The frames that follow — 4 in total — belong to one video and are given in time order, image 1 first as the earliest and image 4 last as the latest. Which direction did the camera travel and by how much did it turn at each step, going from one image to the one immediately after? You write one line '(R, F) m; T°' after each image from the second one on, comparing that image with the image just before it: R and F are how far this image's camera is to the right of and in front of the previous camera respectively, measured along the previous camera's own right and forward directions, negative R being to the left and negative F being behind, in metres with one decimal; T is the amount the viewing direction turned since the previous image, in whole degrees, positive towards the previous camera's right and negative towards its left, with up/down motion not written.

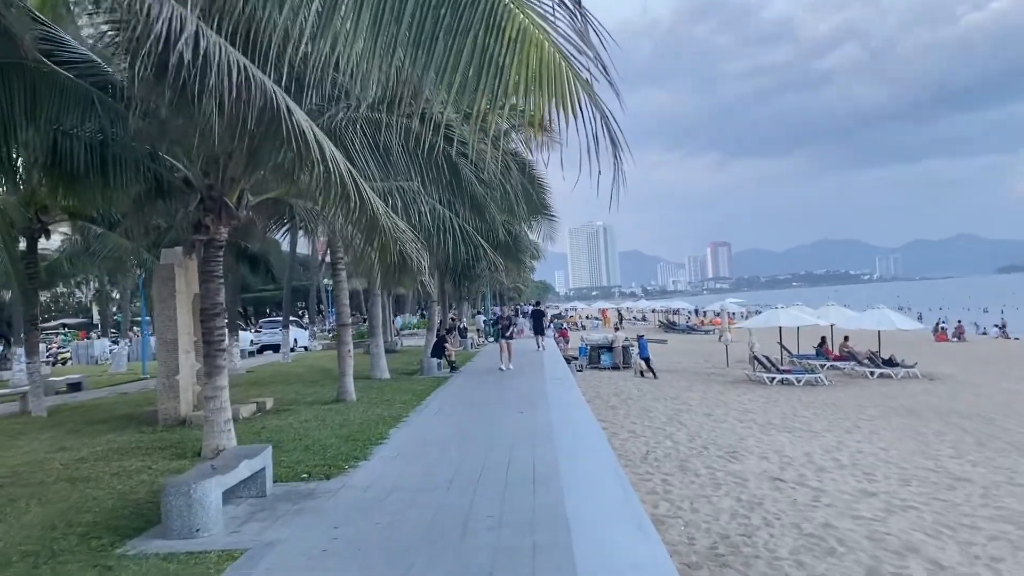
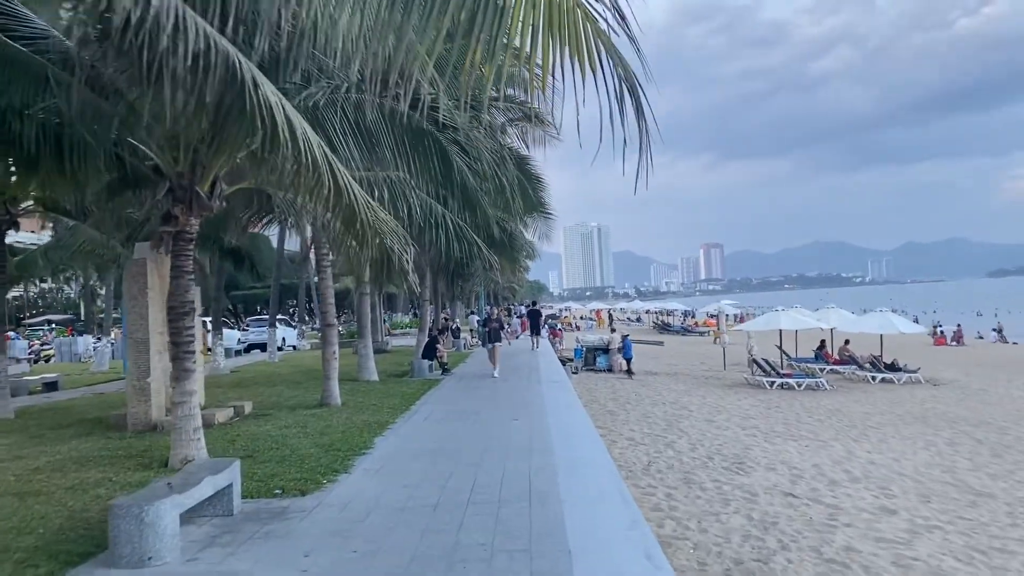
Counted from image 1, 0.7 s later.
(0.0, +0.7) m; 0°
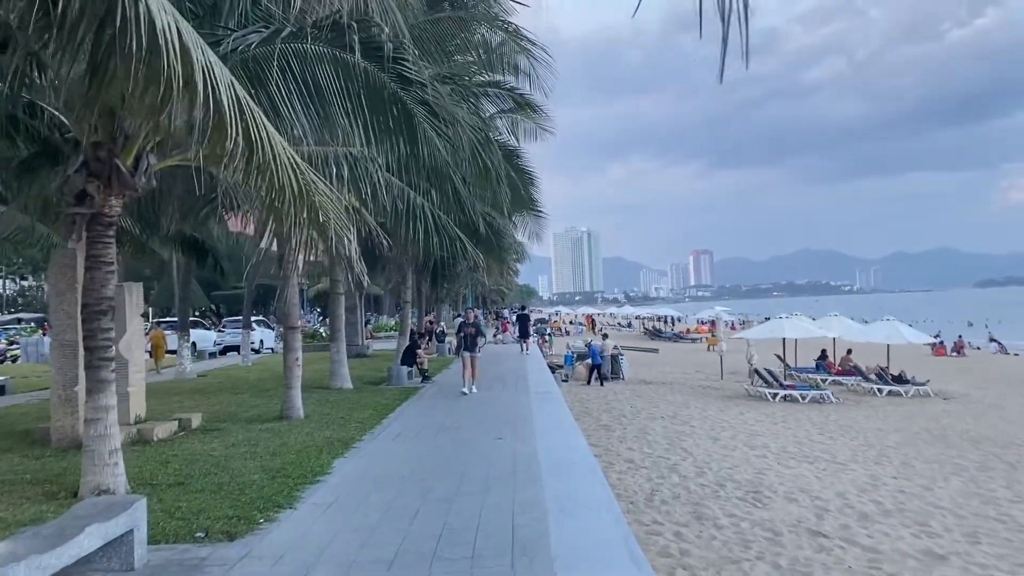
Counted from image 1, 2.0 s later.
(+0.1, +1.4) m; +1°
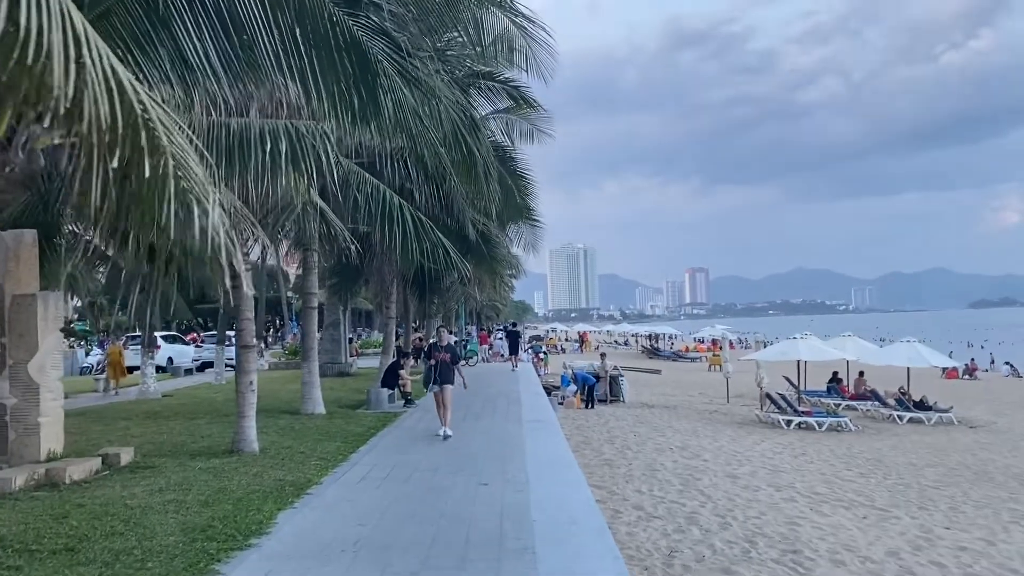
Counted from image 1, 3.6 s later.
(+0.1, +1.6) m; 0°
